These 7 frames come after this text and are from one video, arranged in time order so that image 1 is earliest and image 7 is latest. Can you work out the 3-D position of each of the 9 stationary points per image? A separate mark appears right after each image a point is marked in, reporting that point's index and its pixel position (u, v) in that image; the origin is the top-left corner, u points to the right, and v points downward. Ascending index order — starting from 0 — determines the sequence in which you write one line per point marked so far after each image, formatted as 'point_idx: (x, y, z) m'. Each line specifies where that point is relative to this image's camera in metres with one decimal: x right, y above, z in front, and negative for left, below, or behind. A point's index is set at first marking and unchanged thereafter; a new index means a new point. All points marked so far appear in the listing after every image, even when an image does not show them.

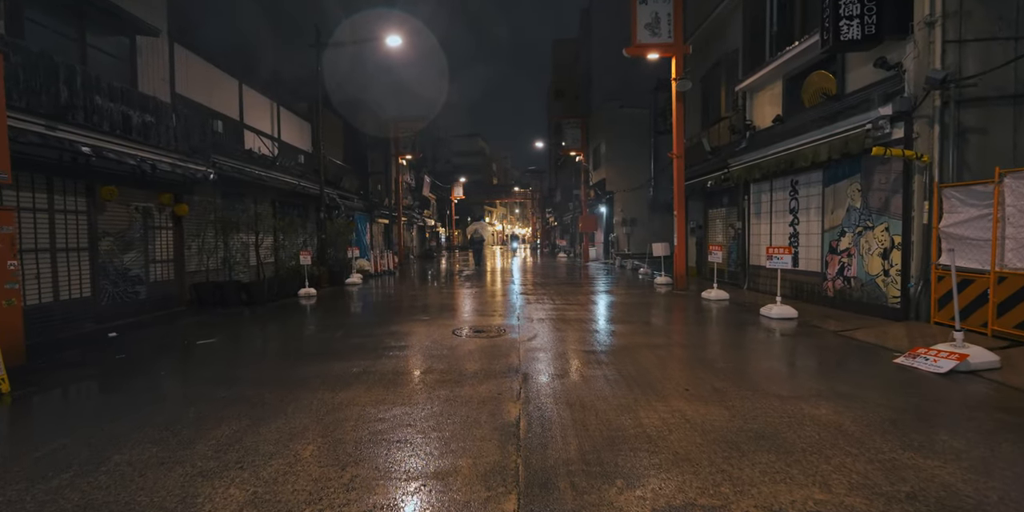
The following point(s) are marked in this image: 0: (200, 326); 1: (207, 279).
0: (-7.0, -1.6, +11.3) m
1: (-8.1, -0.6, +13.2) m
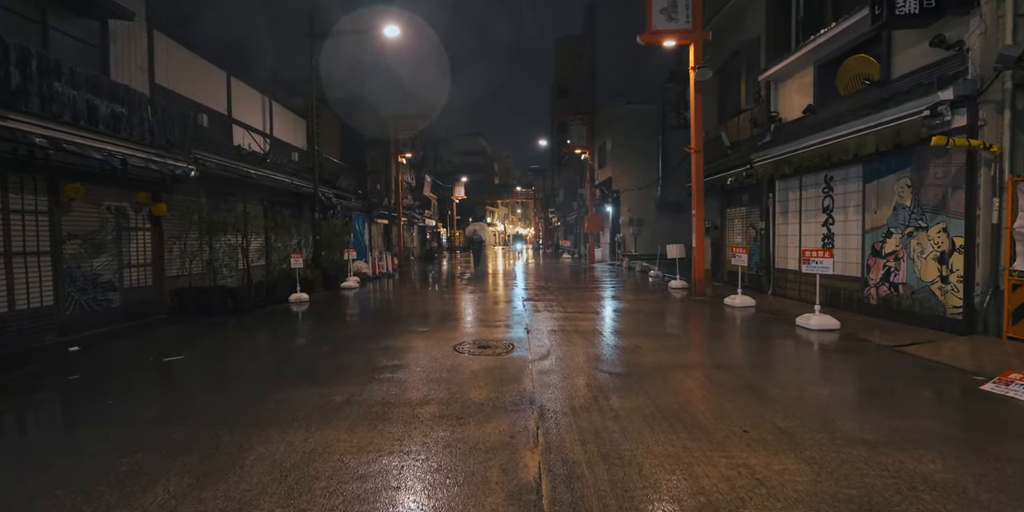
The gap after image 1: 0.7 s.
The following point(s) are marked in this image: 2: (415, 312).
0: (-6.8, -1.7, +10.3) m
1: (-8.0, -0.7, +12.3) m
2: (-2.3, -1.3, +11.7) m
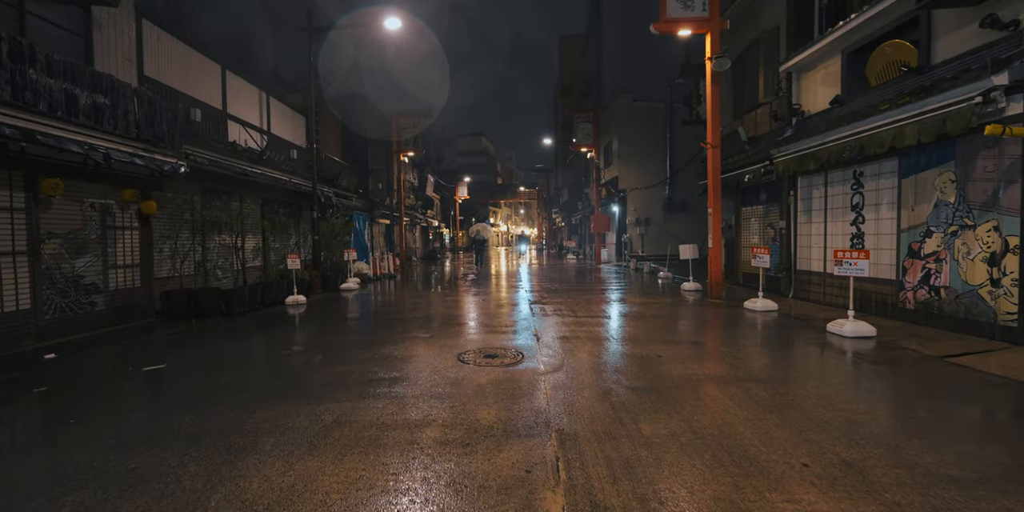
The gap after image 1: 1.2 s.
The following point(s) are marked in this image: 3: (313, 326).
0: (-6.7, -1.7, +9.7) m
1: (-7.8, -0.7, +11.7) m
2: (-2.2, -1.3, +11.1) m
3: (-4.7, -1.7, +11.7) m
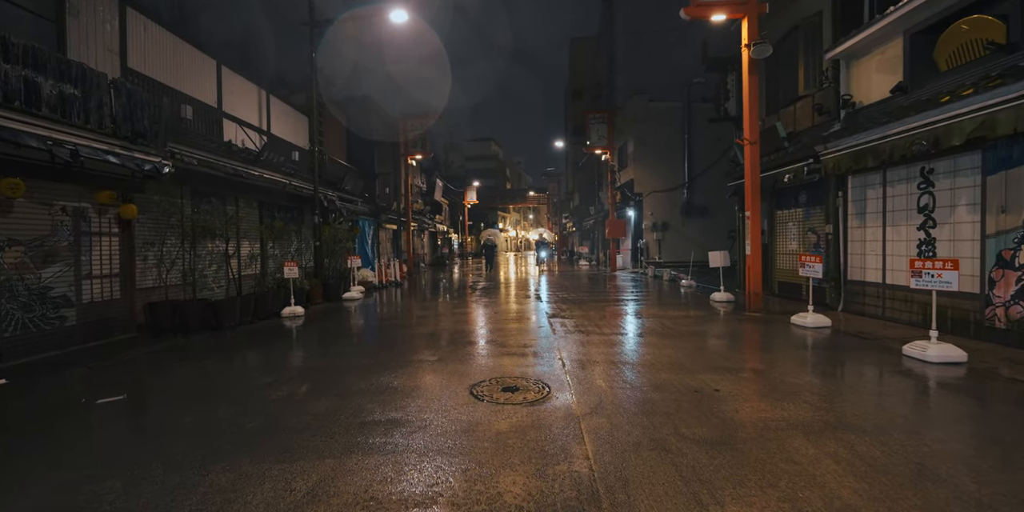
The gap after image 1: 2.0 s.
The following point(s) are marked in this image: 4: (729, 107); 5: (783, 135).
0: (-6.4, -1.8, +8.7) m
1: (-7.5, -0.9, +10.7) m
2: (-1.8, -1.5, +10.0) m
3: (-4.3, -1.8, +10.7) m
4: (+6.8, +4.7, +15.7) m
5: (+6.7, +3.0, +12.2) m
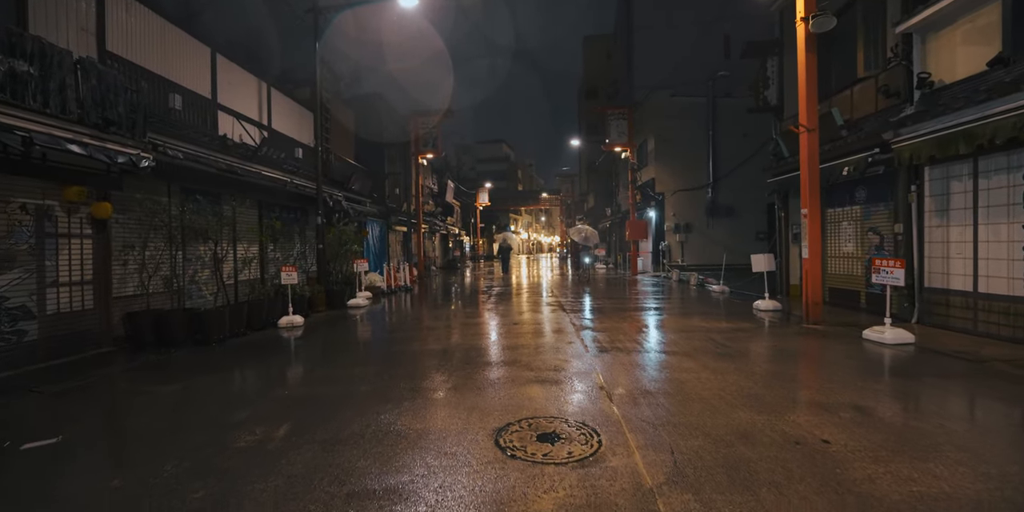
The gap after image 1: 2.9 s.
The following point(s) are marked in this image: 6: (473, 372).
0: (-6.0, -1.9, +7.6) m
1: (-7.0, -1.0, +9.6) m
2: (-1.4, -1.6, +8.8) m
3: (-3.9, -1.9, +9.5) m
4: (+7.4, +4.6, +14.3) m
5: (+7.1, +2.9, +10.8) m
6: (-0.5, -1.5, +6.4) m
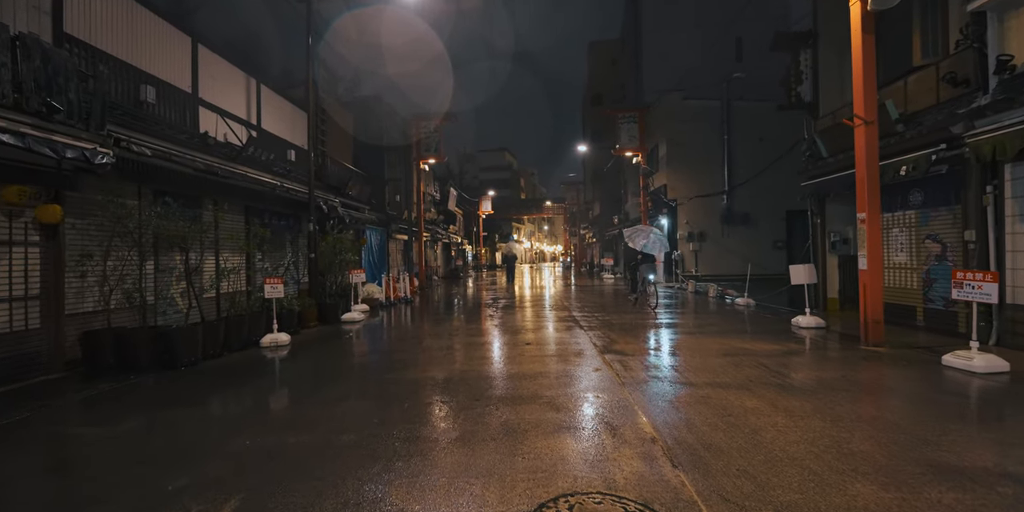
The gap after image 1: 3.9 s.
0: (-5.8, -2.0, +6.3) m
1: (-6.8, -1.2, +8.4) m
2: (-1.2, -1.7, +7.6) m
3: (-3.7, -2.1, +8.2) m
4: (+7.6, +4.3, +13.1) m
5: (+7.4, +2.7, +9.6) m
6: (-0.3, -1.6, +5.2) m
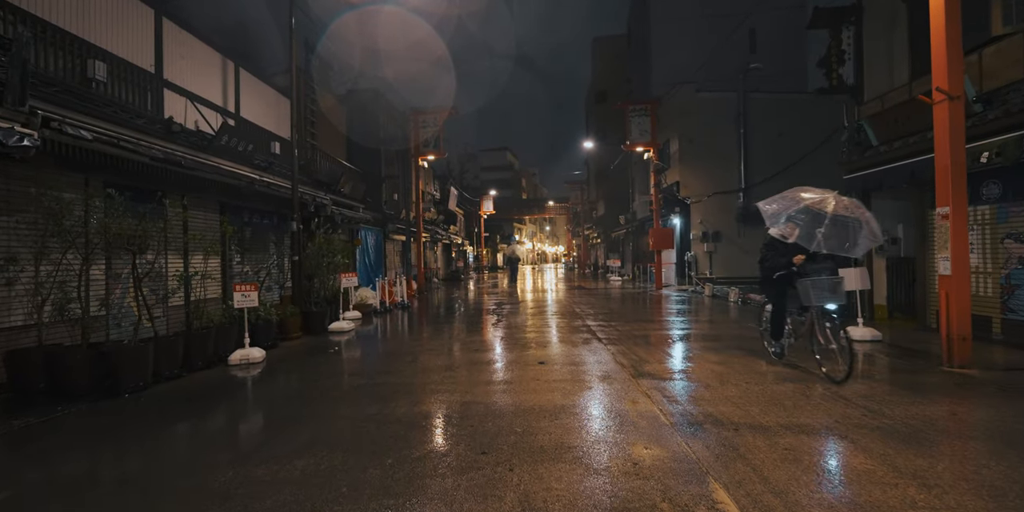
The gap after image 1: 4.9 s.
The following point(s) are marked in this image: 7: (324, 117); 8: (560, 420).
0: (-5.6, -2.1, +4.9) m
1: (-6.7, -1.2, +7.0) m
2: (-1.0, -1.8, +6.2) m
3: (-3.5, -2.1, +6.8) m
4: (+7.8, +4.3, +11.7) m
5: (+7.5, +2.7, +8.2) m
6: (-0.1, -1.7, +3.8) m
7: (-7.3, +5.4, +19.3) m
8: (+0.5, -1.7, +5.0) m
